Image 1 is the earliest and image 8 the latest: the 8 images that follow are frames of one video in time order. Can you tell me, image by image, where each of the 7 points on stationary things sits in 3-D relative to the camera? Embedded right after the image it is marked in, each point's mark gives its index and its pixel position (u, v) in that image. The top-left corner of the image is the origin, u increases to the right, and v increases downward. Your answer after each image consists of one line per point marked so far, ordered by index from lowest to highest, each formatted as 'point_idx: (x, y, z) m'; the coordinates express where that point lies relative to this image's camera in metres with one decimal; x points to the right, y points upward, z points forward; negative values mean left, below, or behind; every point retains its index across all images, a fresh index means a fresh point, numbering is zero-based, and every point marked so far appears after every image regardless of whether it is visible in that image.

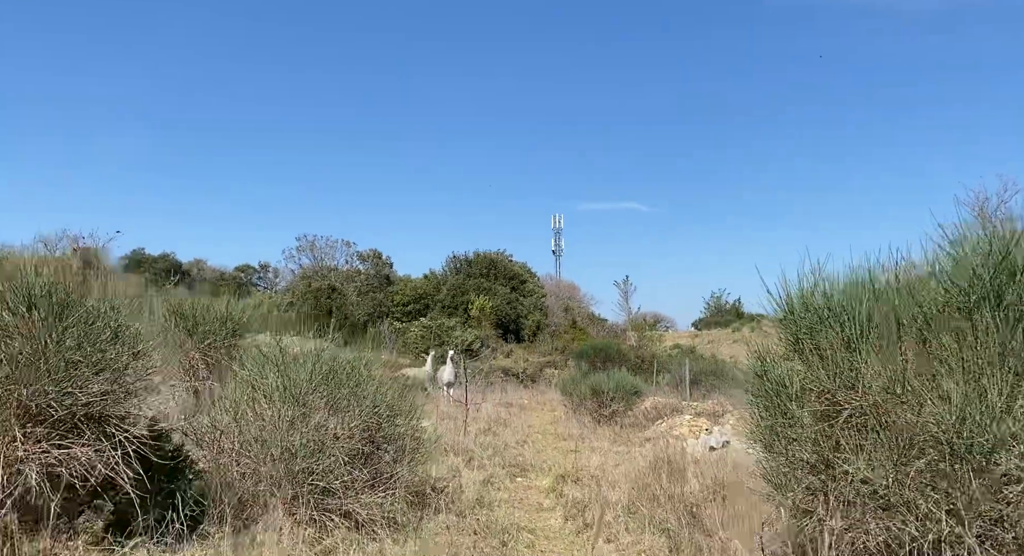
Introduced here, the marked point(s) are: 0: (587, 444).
0: (+1.1, -2.4, +11.0) m
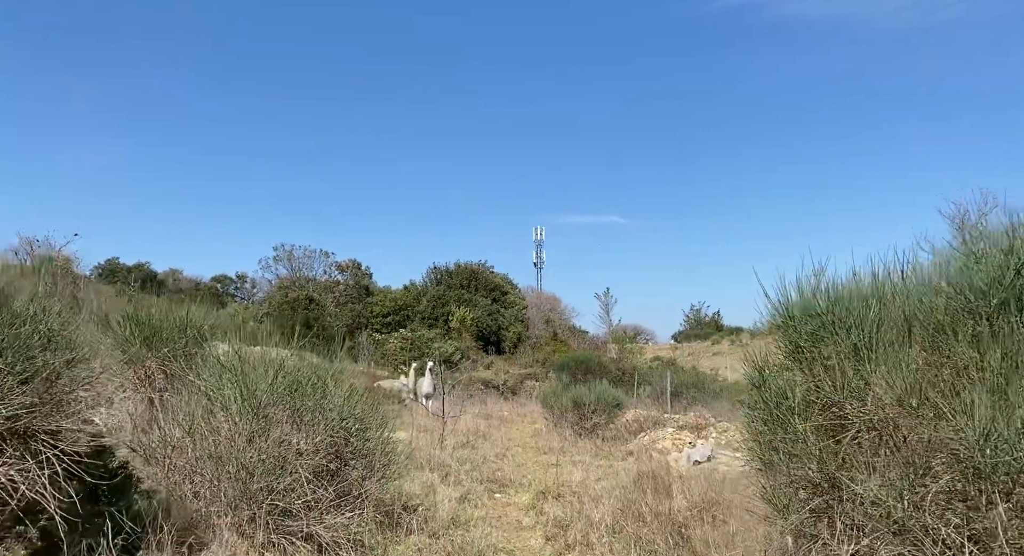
0: (+0.8, -2.6, +10.7) m
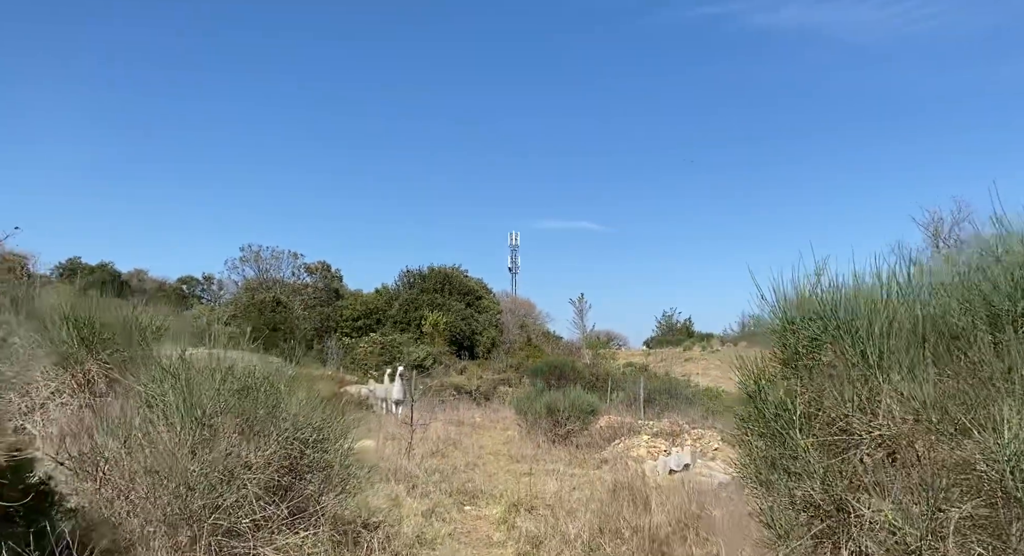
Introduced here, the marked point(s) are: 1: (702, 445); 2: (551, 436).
0: (+0.4, -2.6, +10.4) m
1: (+2.9, -2.5, +11.4) m
2: (+0.7, -2.7, +13.0) m
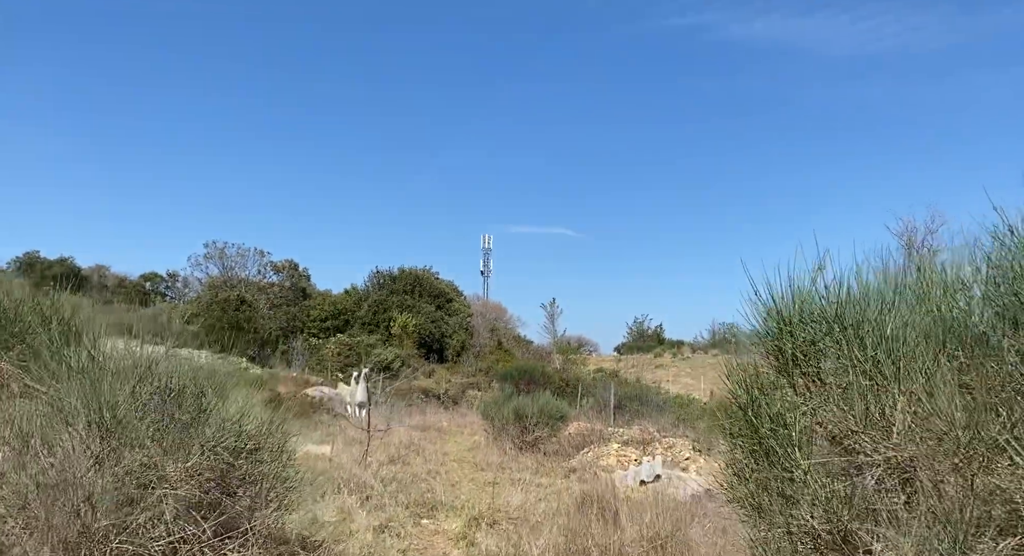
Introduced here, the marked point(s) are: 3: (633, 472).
0: (-0.1, -2.6, +10.1) m
1: (+2.4, -2.6, +11.1) m
2: (+0.1, -2.8, +12.7) m
3: (+1.5, -2.3, +9.1) m
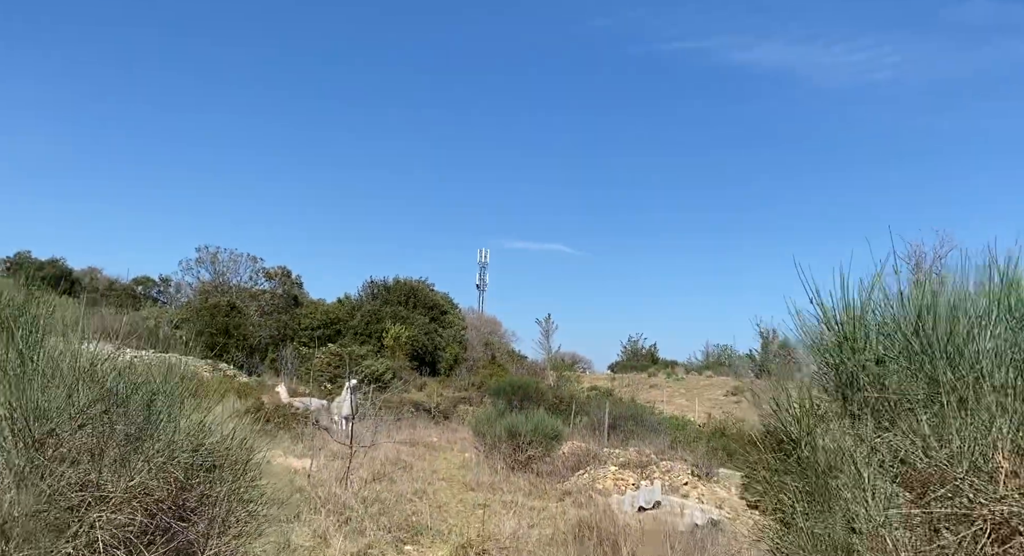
0: (-0.2, -2.8, +9.6) m
1: (+2.2, -2.8, +10.6) m
2: (0.0, -3.0, +12.2) m
3: (+1.4, -2.5, +8.7) m
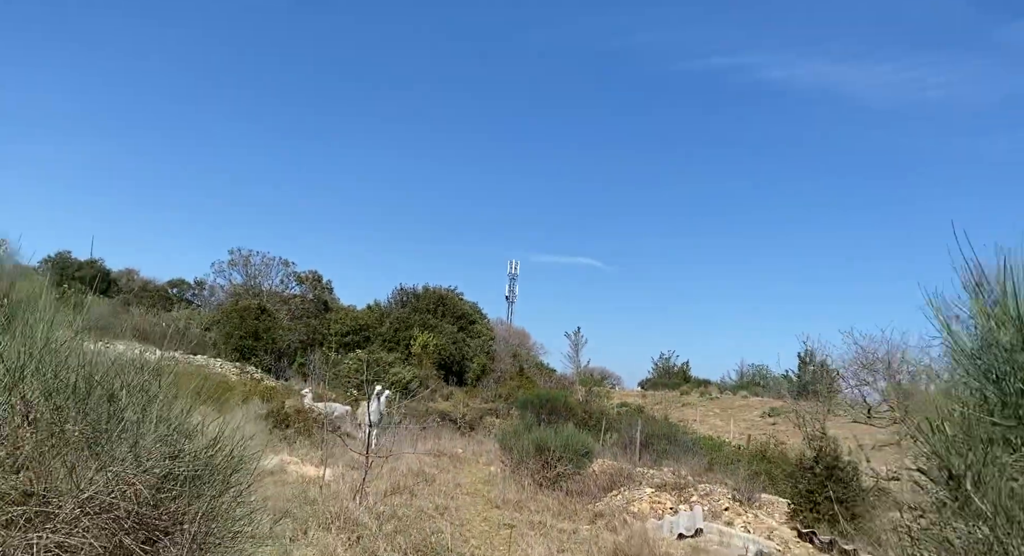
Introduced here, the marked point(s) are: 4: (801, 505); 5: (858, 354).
0: (+0.2, -2.8, +9.1) m
1: (+2.6, -3.0, +10.0) m
2: (+0.4, -3.1, +11.7) m
3: (+1.7, -2.6, +8.1) m
4: (+3.8, -3.0, +9.8) m
5: (+5.7, -1.2, +12.5) m
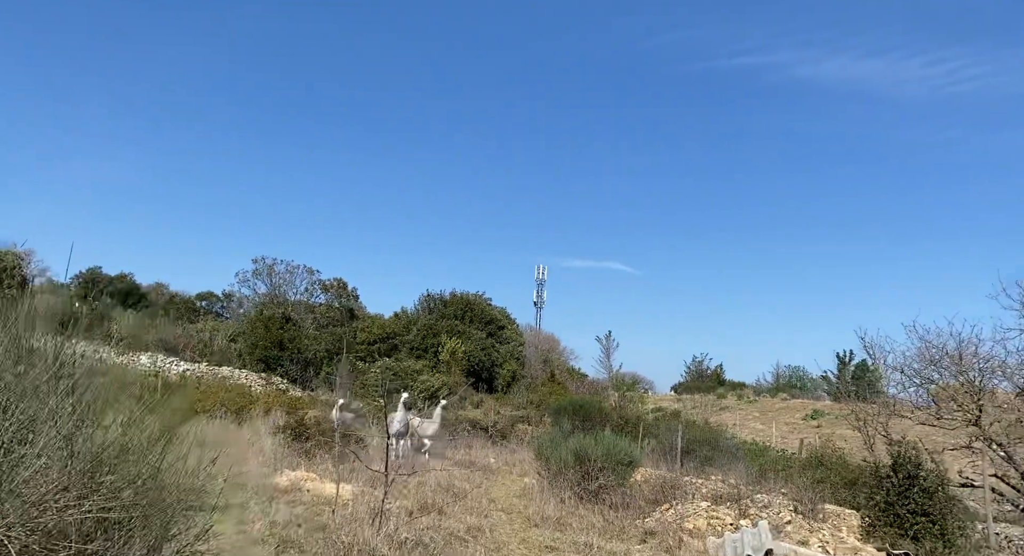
0: (+0.6, -2.8, +8.3) m
1: (+3.1, -2.8, +9.1) m
2: (+0.9, -3.0, +10.8) m
3: (+2.0, -2.5, +7.2) m
4: (+4.3, -2.8, +8.9) m
5: (+6.2, -1.1, +11.5) m
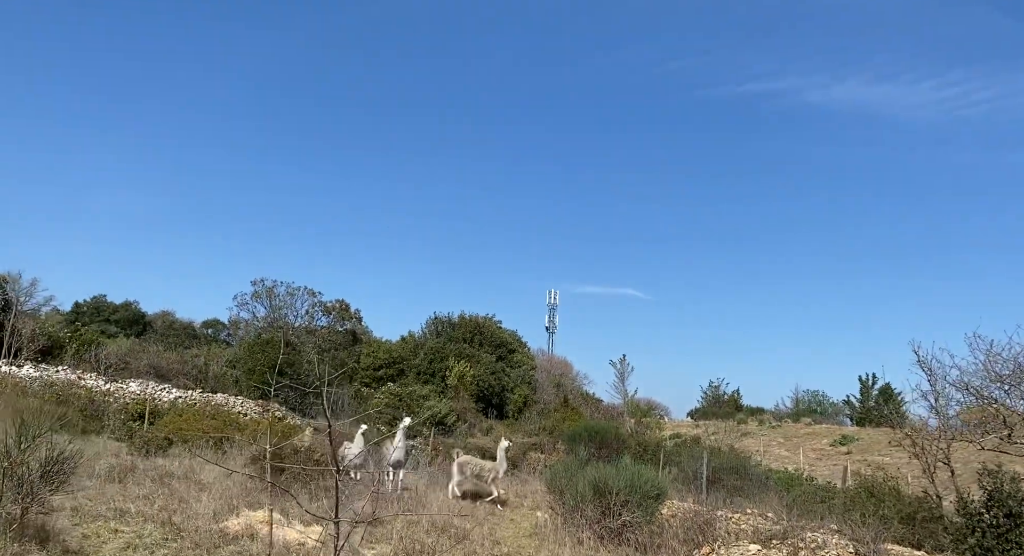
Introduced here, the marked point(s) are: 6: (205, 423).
0: (+0.7, -2.8, +6.9) m
1: (+3.2, -2.9, +7.7) m
2: (+1.1, -3.1, +9.5) m
3: (+2.1, -2.4, +5.9) m
4: (+4.3, -2.8, +7.5) m
5: (+6.3, -1.1, +10.2) m
6: (-5.2, -2.5, +12.9) m
